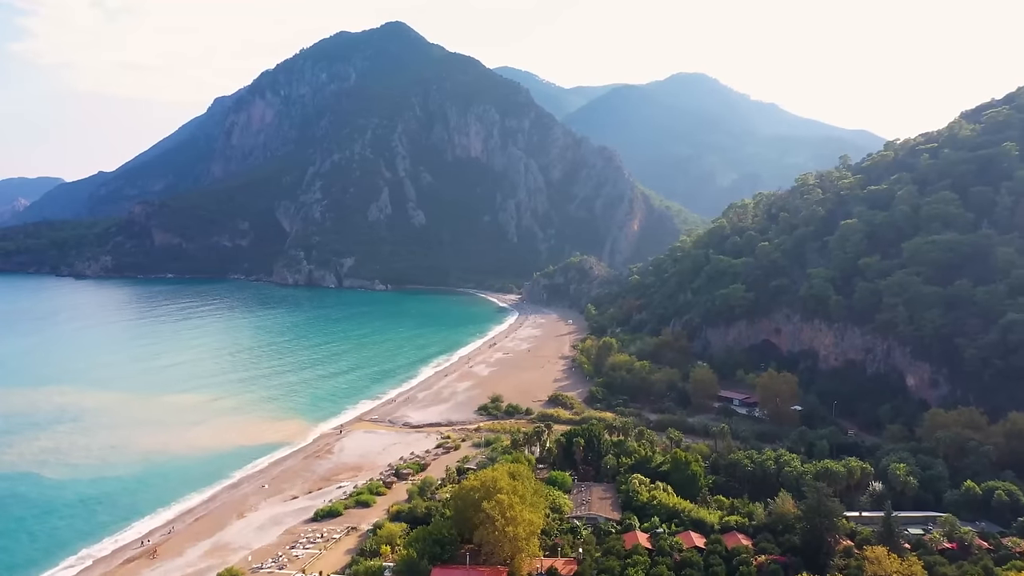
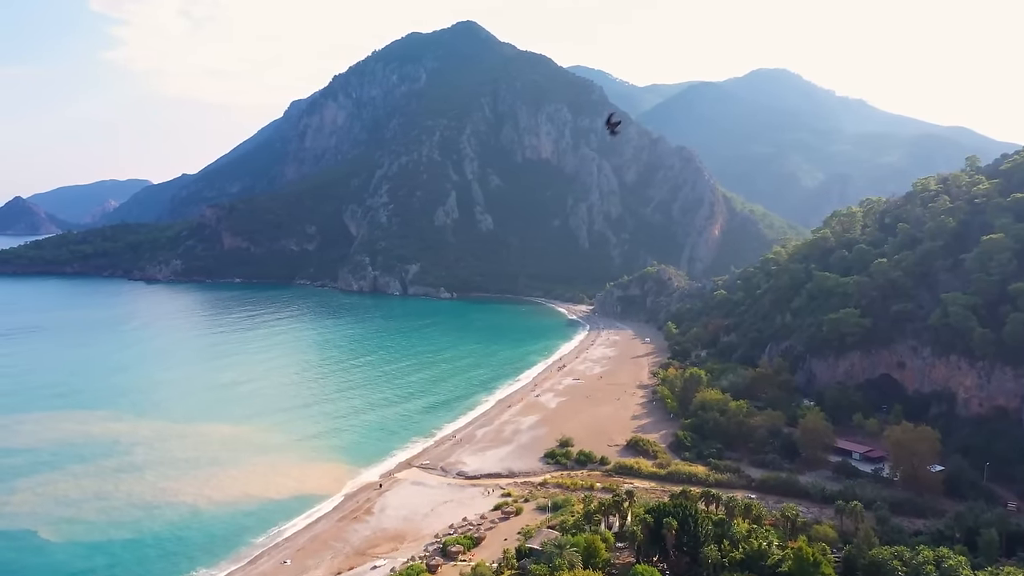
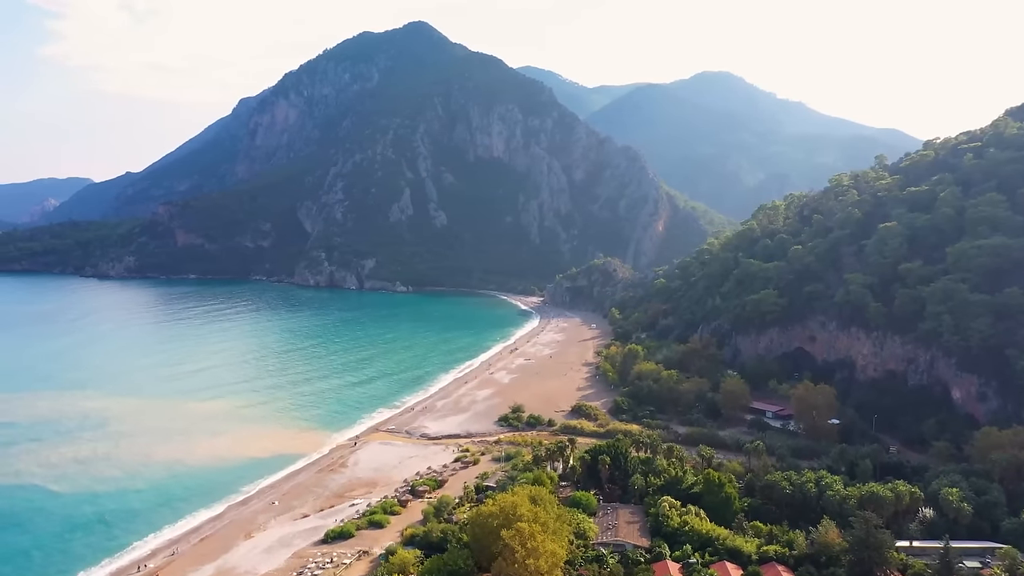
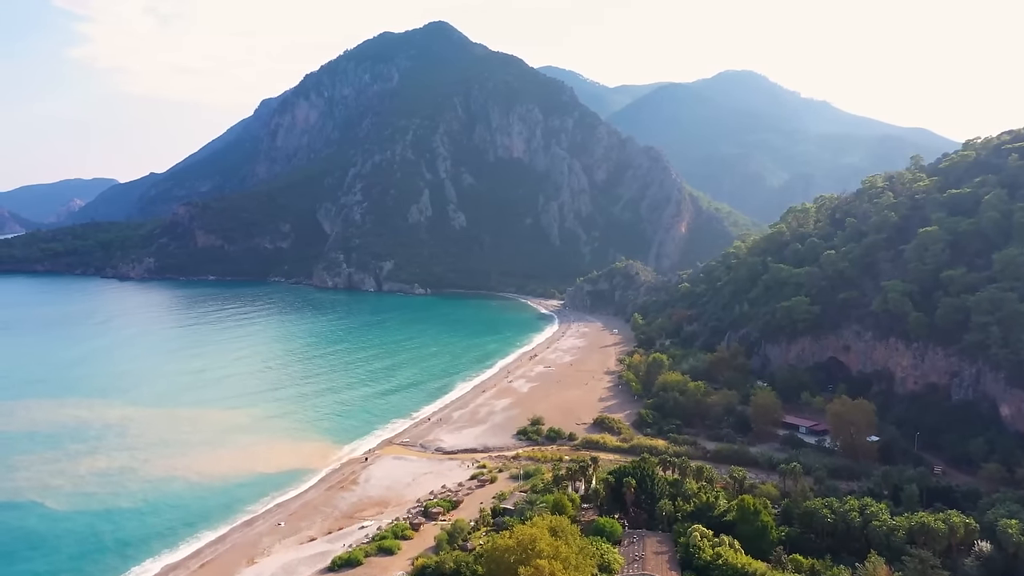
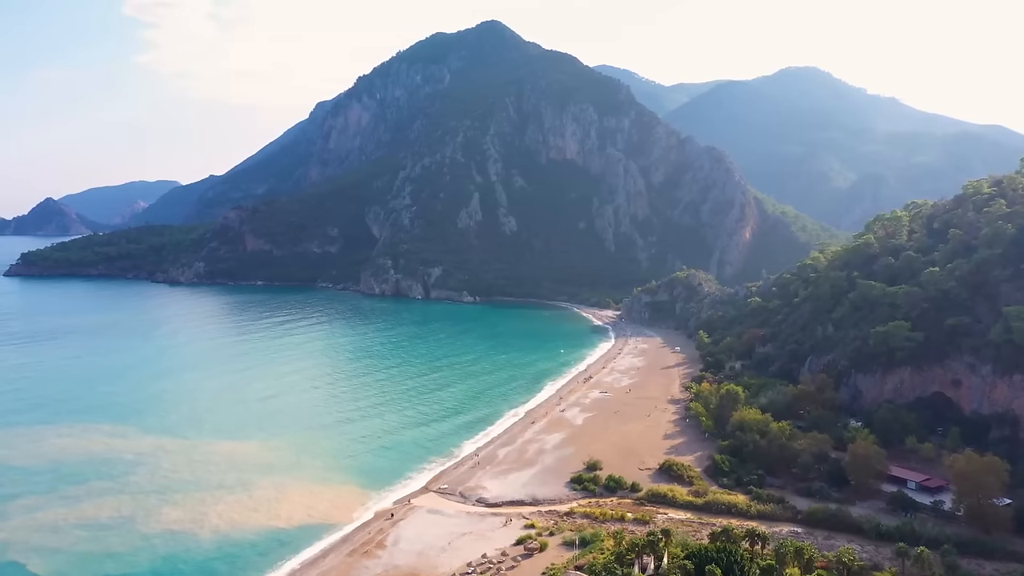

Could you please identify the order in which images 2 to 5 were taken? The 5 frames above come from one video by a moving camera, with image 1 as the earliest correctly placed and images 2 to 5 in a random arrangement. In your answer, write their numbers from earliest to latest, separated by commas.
3, 4, 2, 5
